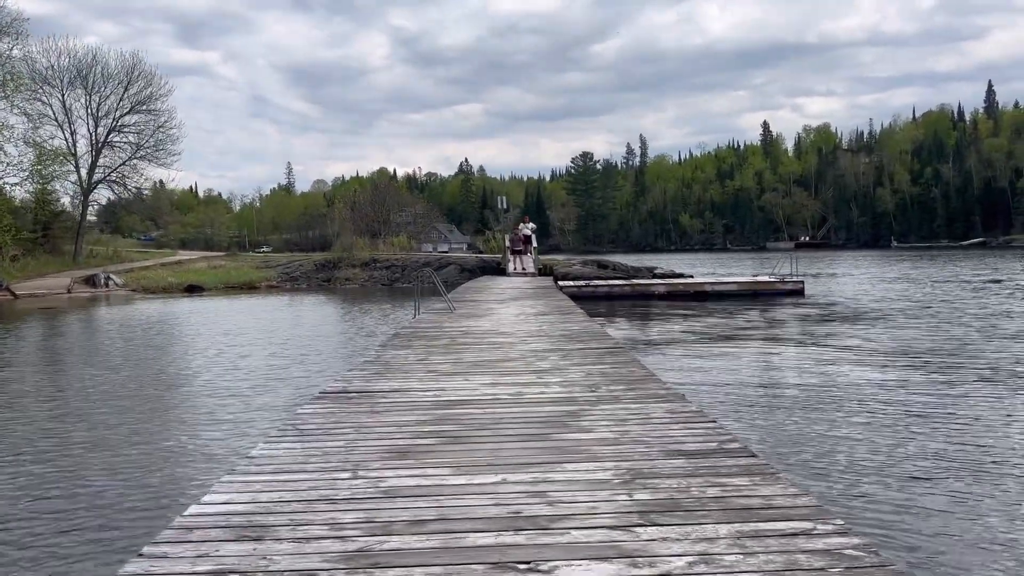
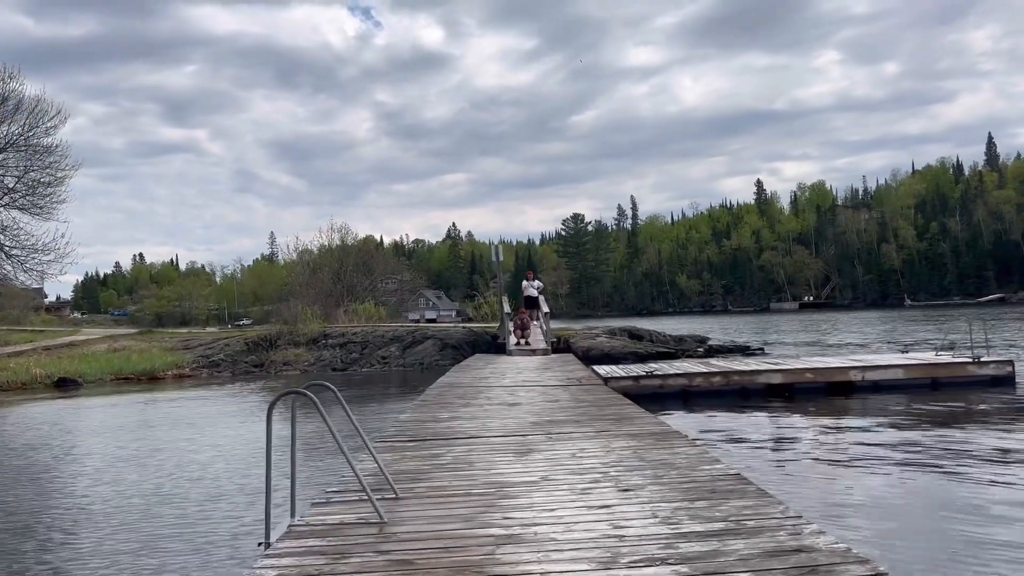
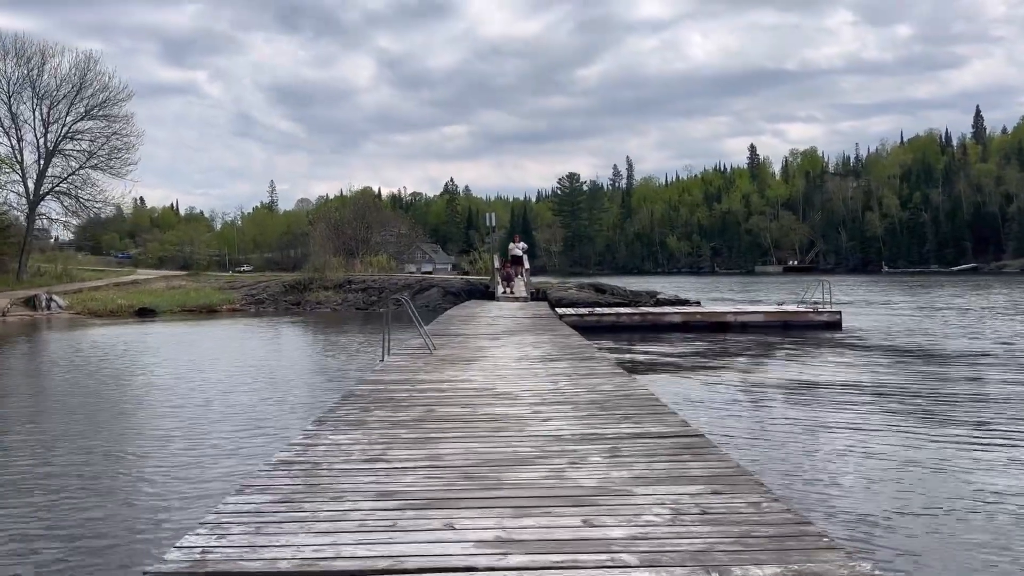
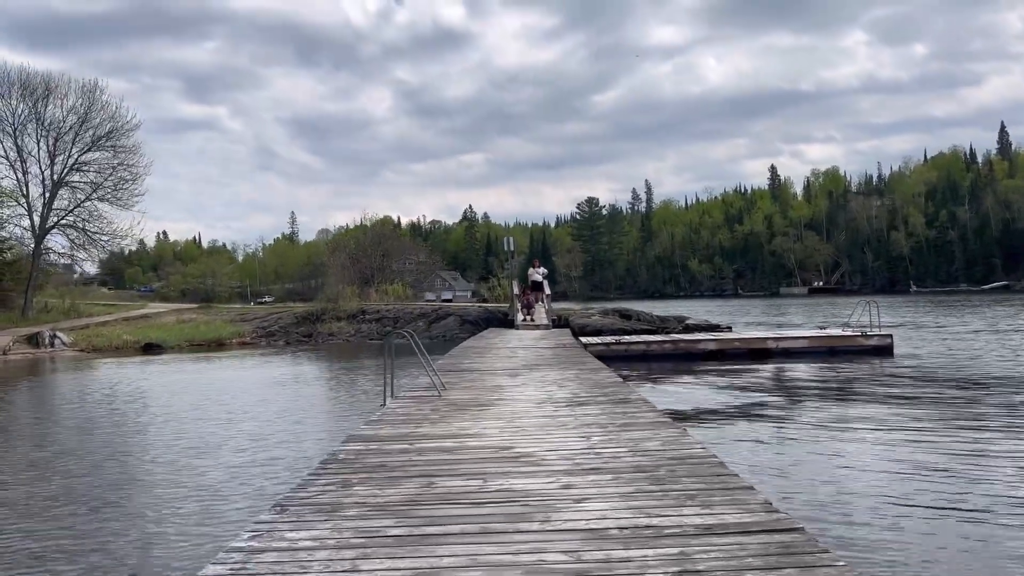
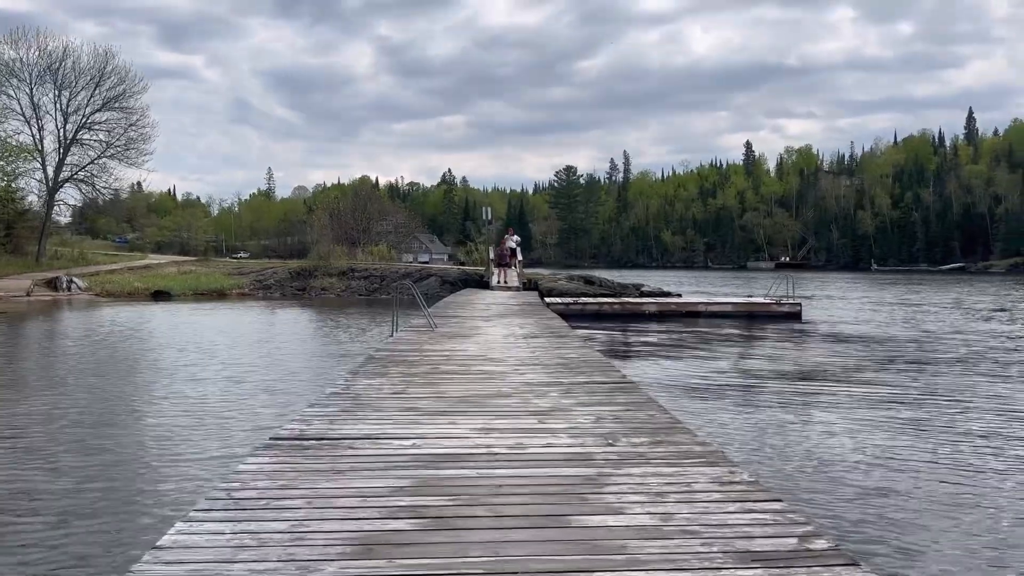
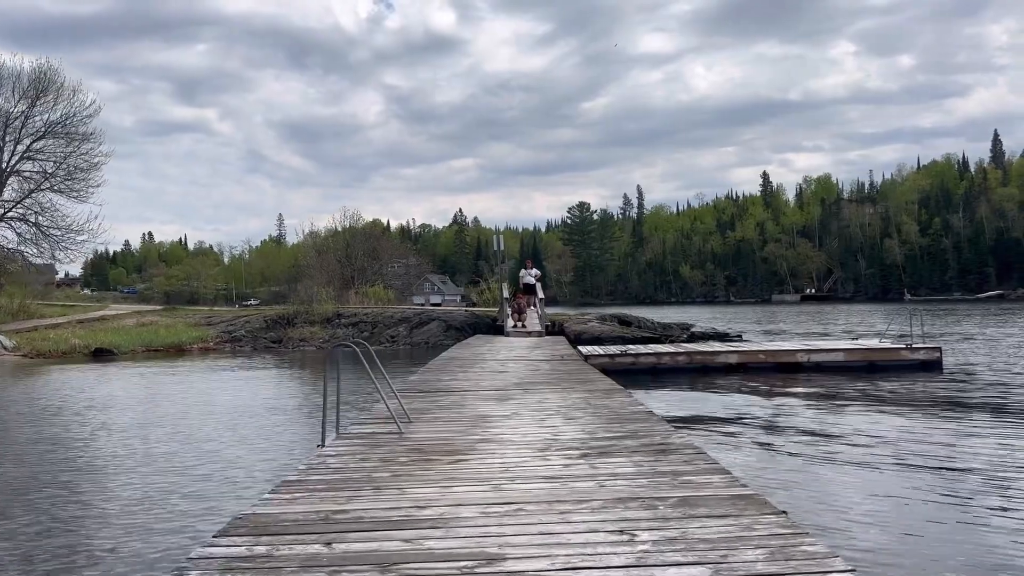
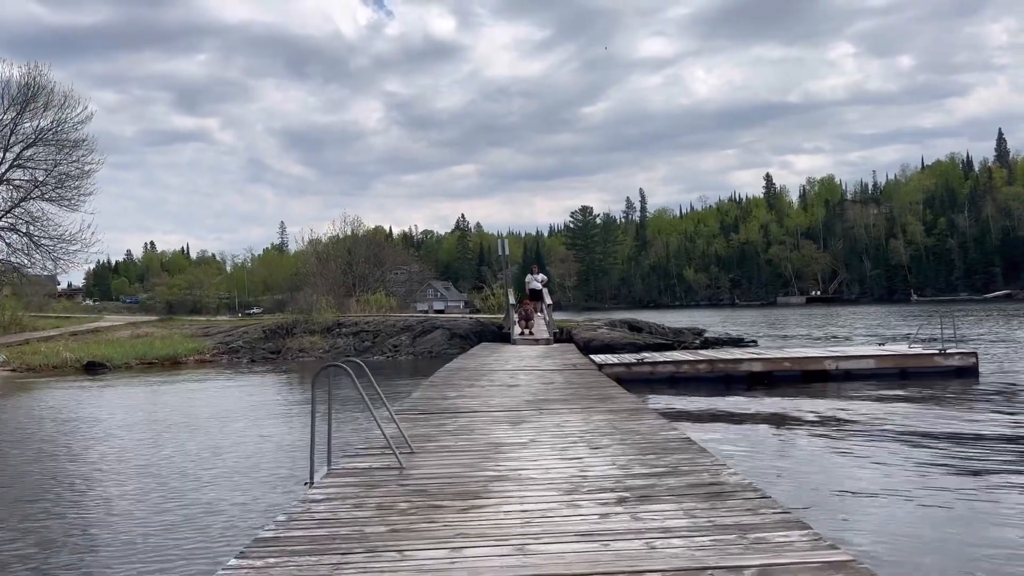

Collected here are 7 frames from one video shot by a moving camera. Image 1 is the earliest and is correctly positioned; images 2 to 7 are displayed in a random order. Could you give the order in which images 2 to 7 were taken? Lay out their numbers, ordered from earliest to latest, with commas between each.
5, 3, 4, 6, 7, 2
